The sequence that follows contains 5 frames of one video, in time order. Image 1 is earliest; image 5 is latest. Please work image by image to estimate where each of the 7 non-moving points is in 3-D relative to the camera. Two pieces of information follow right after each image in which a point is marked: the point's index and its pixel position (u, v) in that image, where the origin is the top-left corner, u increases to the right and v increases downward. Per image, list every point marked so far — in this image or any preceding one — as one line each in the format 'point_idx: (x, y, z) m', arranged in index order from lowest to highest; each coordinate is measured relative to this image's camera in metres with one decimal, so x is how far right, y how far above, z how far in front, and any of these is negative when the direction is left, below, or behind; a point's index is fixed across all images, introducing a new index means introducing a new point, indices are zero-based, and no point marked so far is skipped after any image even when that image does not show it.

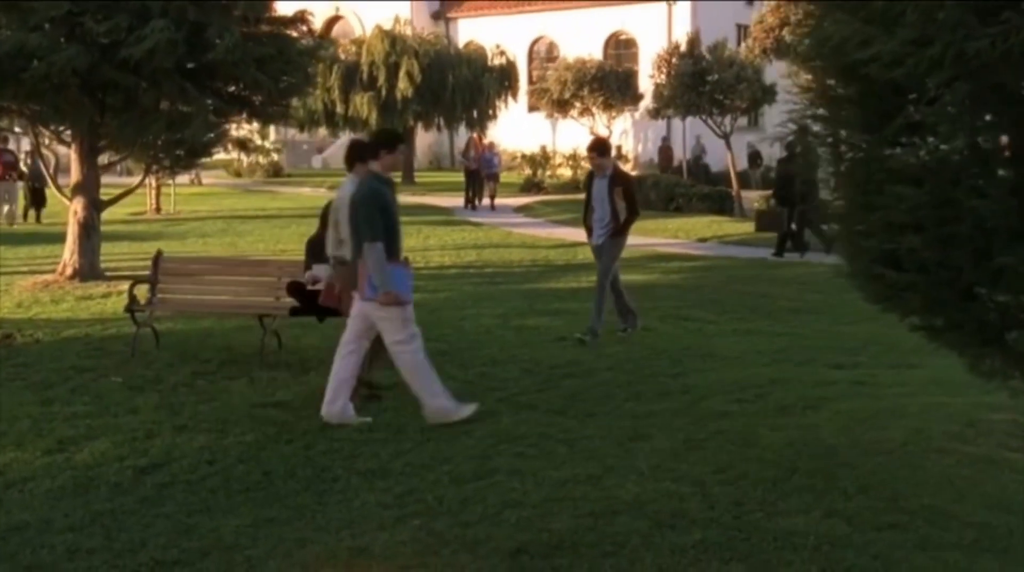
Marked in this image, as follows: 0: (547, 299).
0: (+0.6, -0.2, +16.2) m
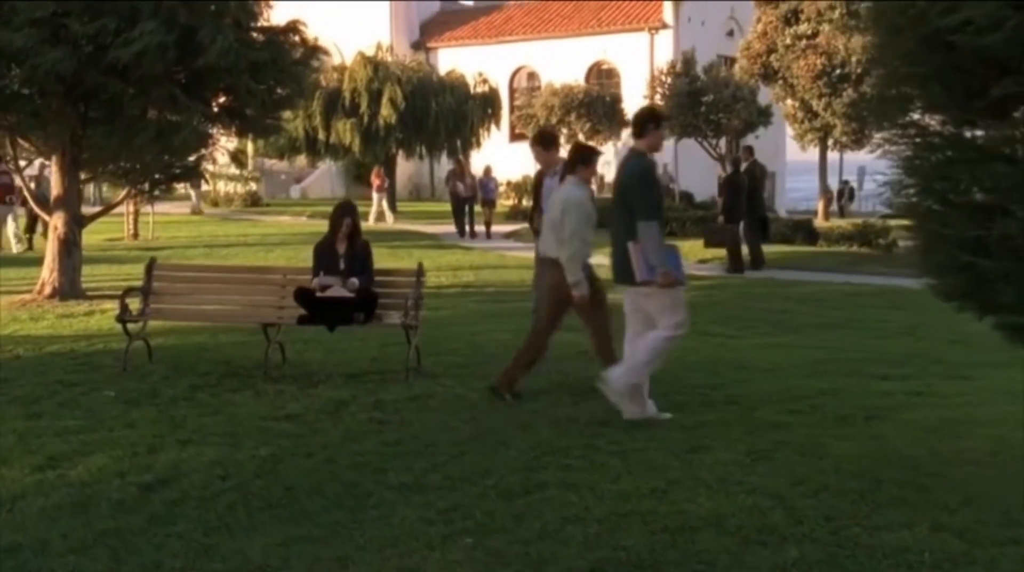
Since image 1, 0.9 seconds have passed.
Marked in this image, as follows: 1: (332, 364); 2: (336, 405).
0: (+0.7, -0.4, +15.4) m
1: (-2.0, -0.8, +11.1) m
2: (-1.6, -1.1, +9.2) m
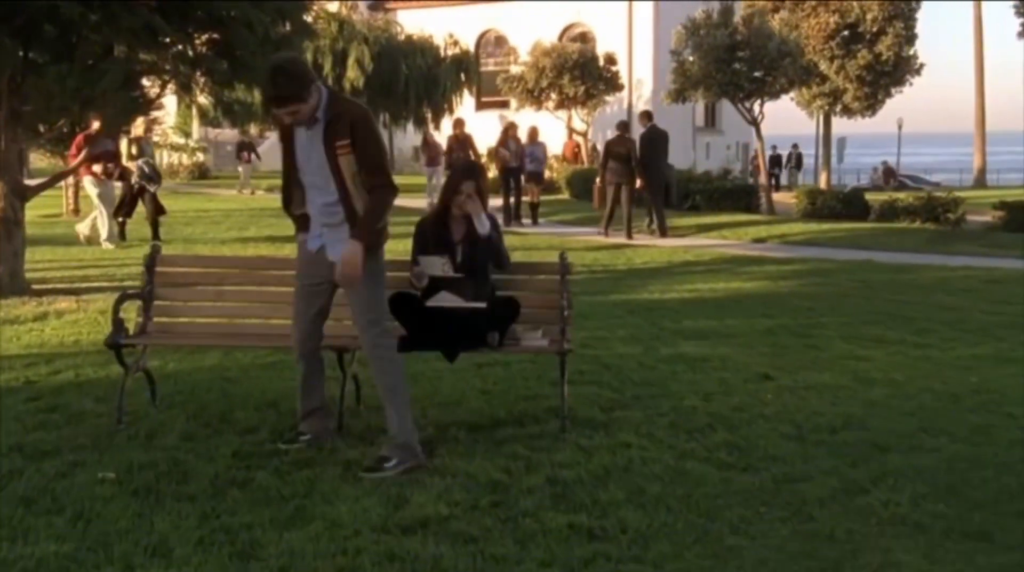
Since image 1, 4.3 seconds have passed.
0: (+1.8, -0.3, +11.9) m
1: (-0.6, -0.9, +7.4) m
2: (-0.1, -1.1, +5.6) m
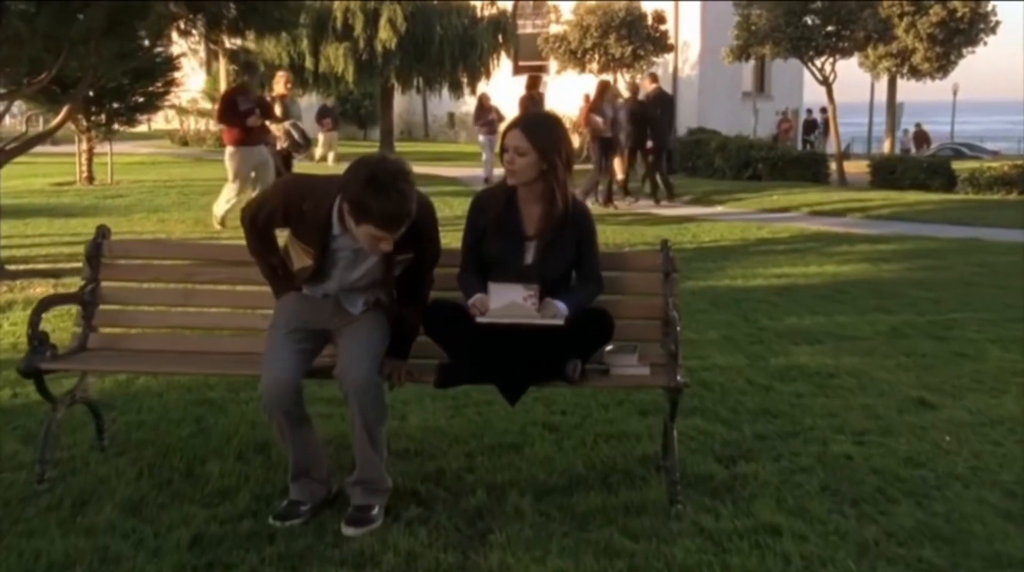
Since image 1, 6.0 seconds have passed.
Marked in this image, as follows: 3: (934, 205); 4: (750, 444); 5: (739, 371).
0: (+2.3, -0.2, +9.8) m
1: (-0.2, -0.9, +5.4) m
2: (+0.2, -1.2, +3.5) m
3: (+7.9, +1.5, +19.1) m
4: (+1.3, -0.9, +5.5) m
5: (+1.6, -0.6, +7.1) m
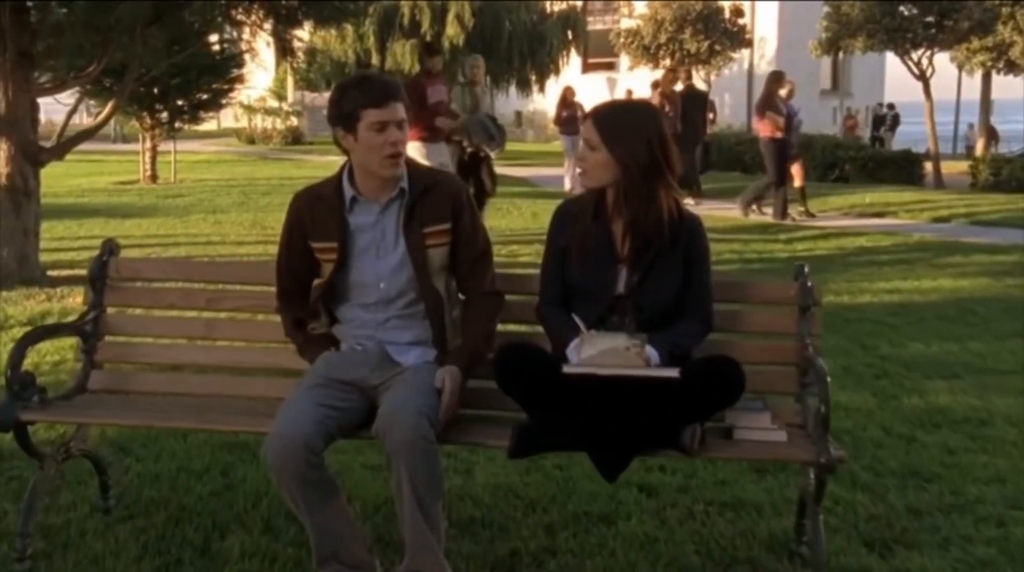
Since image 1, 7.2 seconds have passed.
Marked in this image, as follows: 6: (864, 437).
0: (+3.0, -0.4, +8.5) m
1: (+0.2, -1.0, +4.3) m
2: (+0.5, -1.3, +2.4) m
3: (+9.1, +1.3, +17.5) m
4: (+1.7, -1.0, +4.3) m
5: (+2.1, -0.8, +5.9) m
6: (+1.9, -0.8, +5.5) m
